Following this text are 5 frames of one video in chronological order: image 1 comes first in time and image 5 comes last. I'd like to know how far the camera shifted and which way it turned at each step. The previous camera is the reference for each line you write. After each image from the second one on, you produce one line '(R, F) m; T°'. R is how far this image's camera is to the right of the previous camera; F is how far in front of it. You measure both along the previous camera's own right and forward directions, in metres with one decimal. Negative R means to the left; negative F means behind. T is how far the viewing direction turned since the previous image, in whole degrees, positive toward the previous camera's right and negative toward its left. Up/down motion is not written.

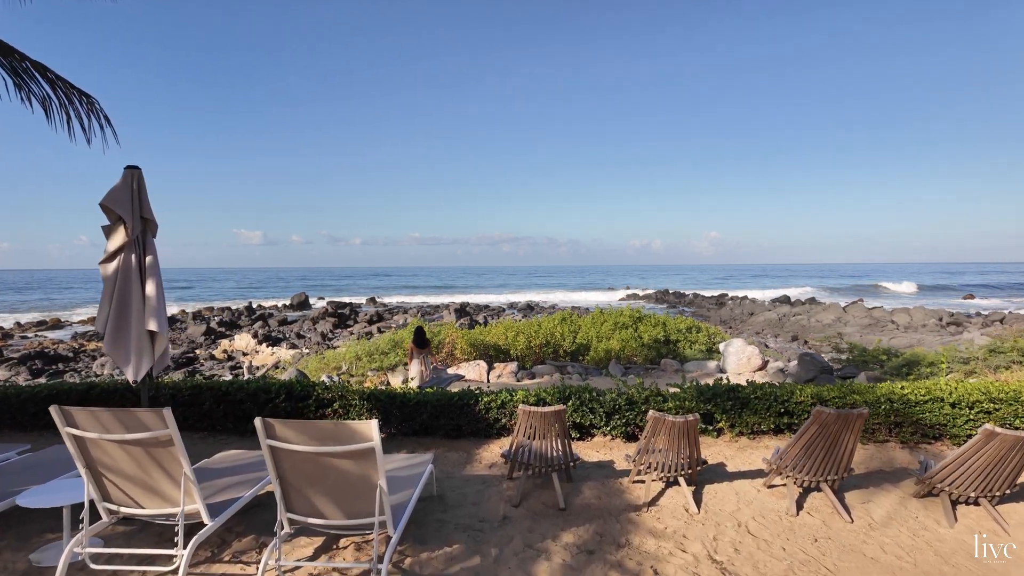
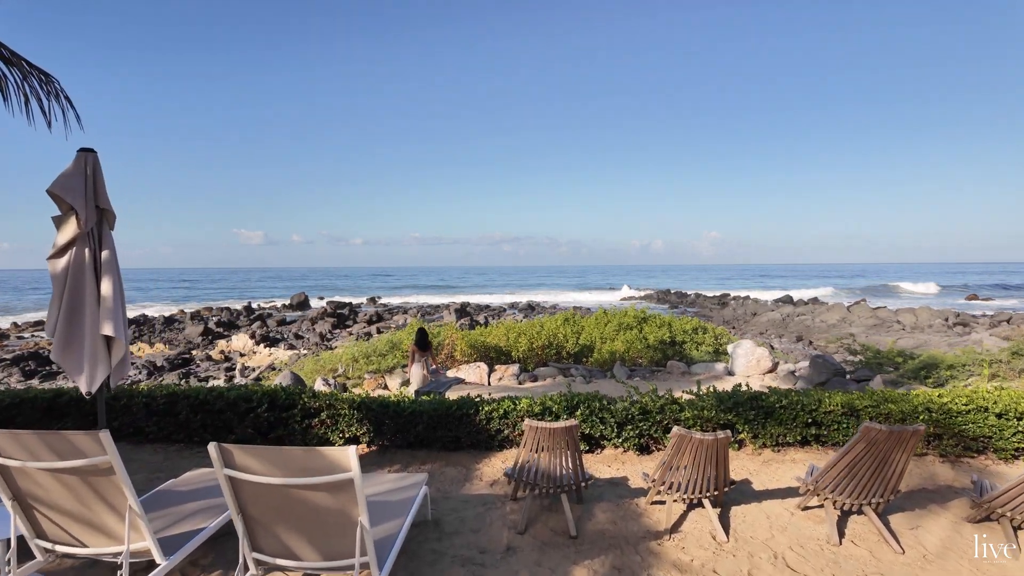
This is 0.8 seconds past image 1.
(0.0, +0.4) m; 0°
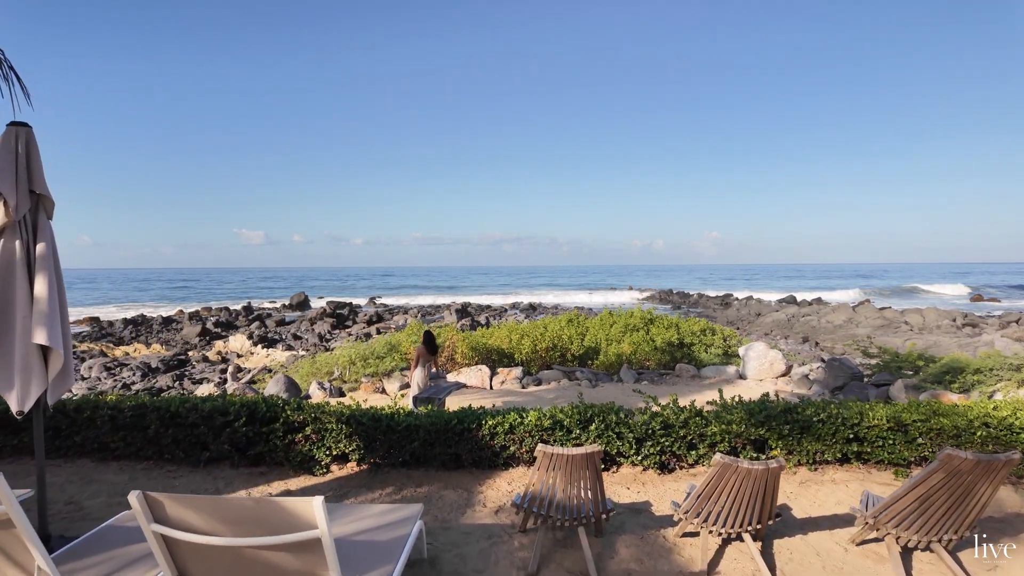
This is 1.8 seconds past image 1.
(0.0, +0.5) m; 0°
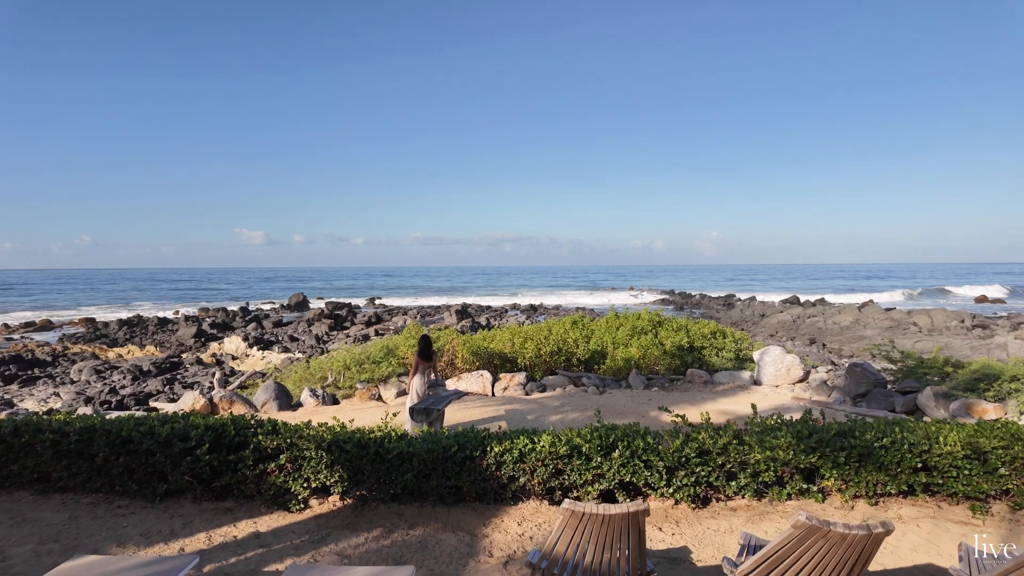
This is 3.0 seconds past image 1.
(-0.1, +0.6) m; 0°
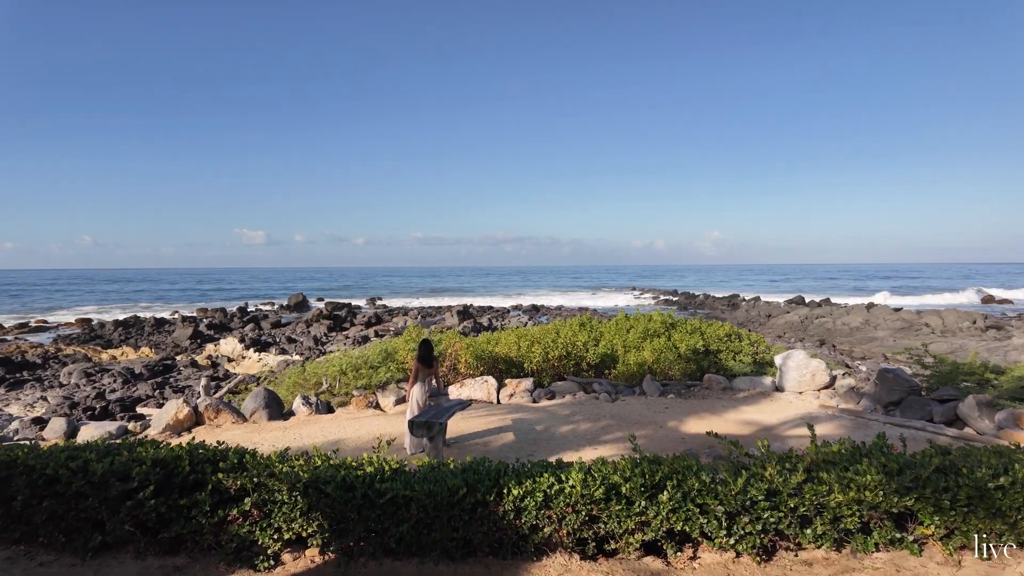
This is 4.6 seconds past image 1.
(-0.1, +0.7) m; 0°
